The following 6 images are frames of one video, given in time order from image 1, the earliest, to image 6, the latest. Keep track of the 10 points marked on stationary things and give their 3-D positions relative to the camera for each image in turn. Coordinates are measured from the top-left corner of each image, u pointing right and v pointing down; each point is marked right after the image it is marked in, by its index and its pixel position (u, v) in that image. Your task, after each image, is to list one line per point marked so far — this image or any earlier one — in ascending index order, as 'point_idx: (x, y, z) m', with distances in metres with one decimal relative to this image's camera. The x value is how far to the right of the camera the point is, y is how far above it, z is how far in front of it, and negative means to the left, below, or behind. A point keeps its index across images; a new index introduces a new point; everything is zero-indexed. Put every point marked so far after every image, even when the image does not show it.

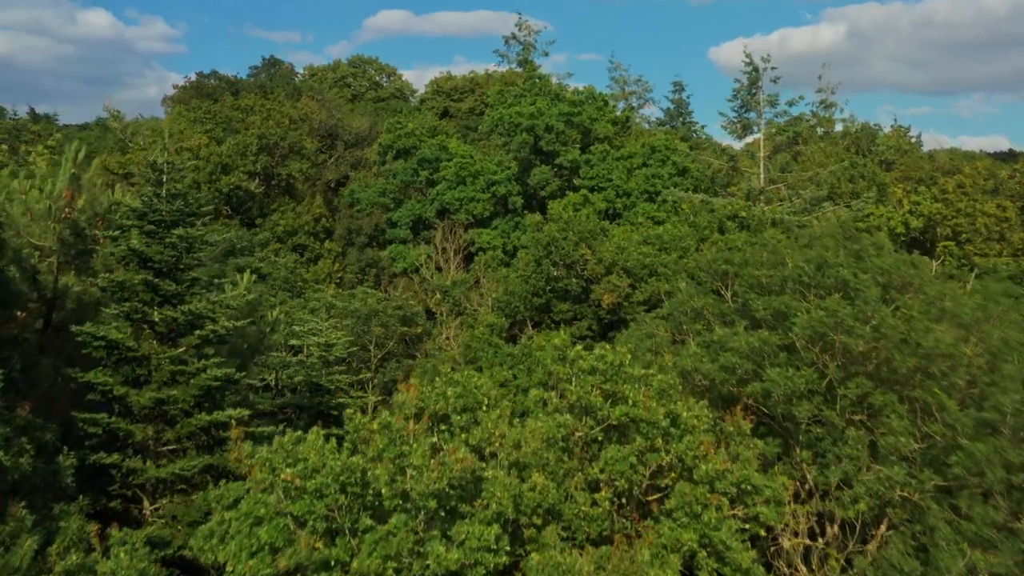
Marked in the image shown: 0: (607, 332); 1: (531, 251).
0: (+1.6, -0.8, +18.9) m
1: (+0.3, +0.6, +19.7) m
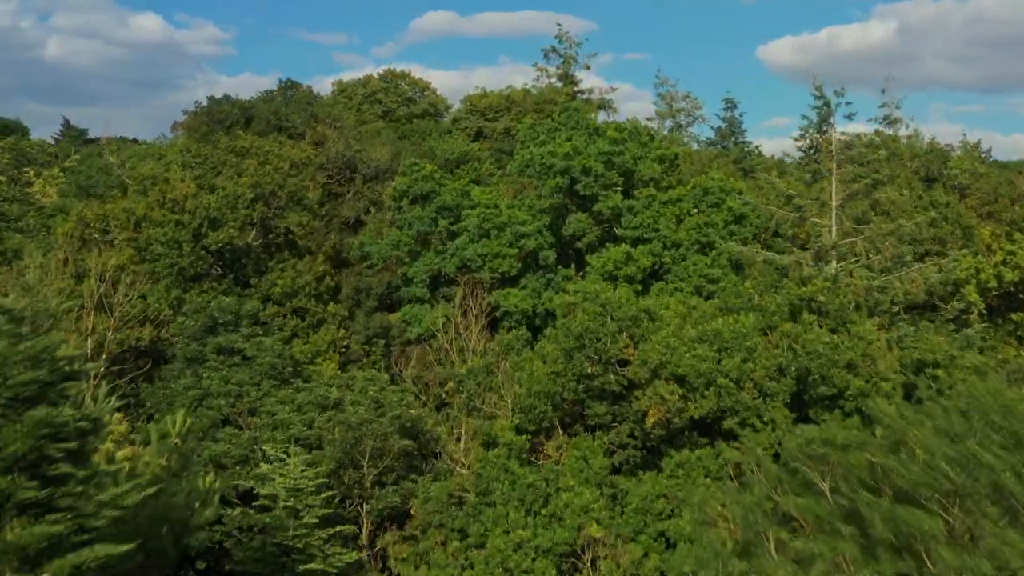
0: (+1.9, -2.1, +15.5) m
1: (+0.7, -0.7, +16.3) m
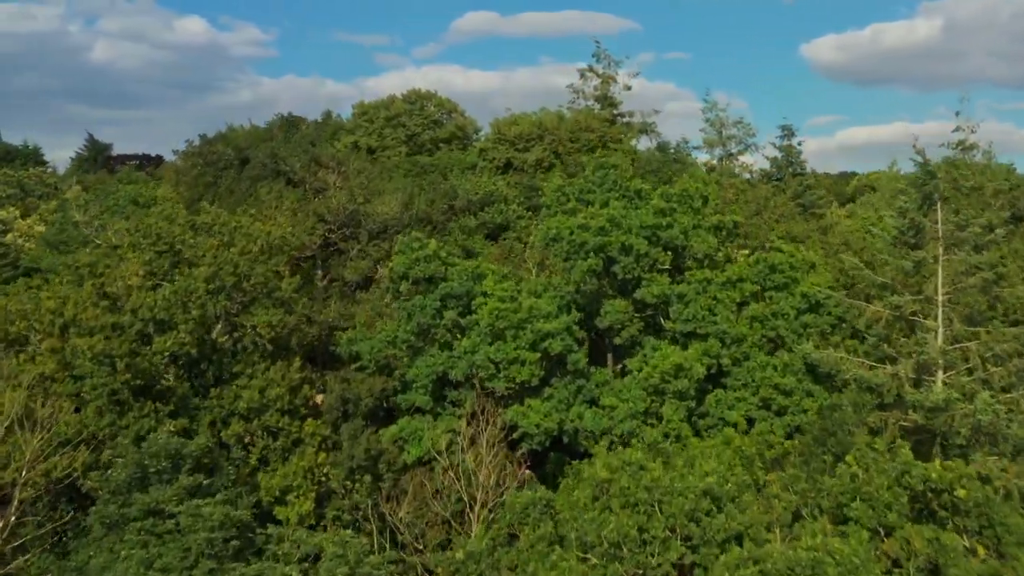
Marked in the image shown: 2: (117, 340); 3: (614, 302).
0: (+2.0, -4.0, +11.0) m
1: (+0.8, -2.6, +11.9) m
2: (-5.9, -0.8, +16.5) m
3: (+1.8, -0.2, +19.4) m
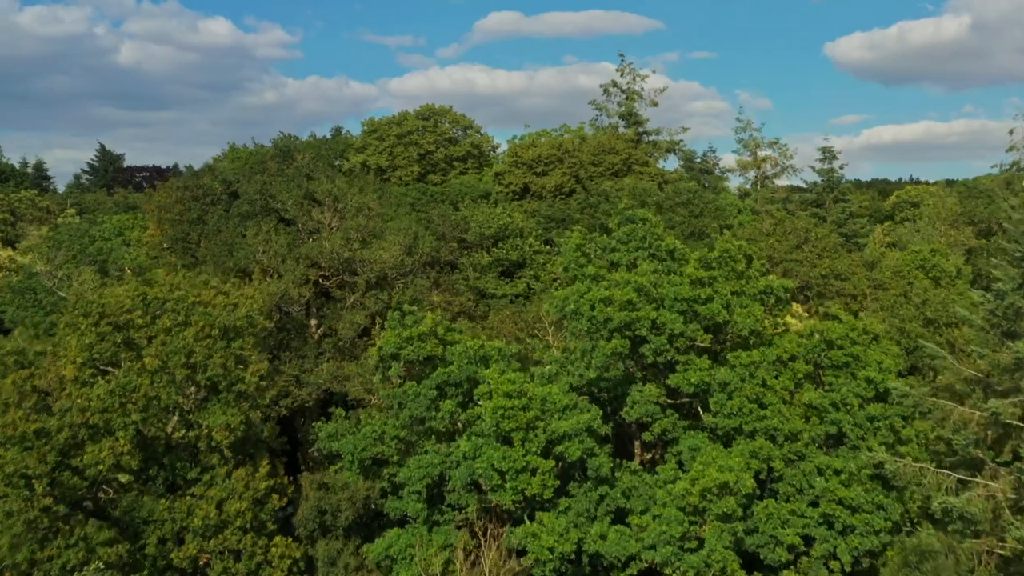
0: (+2.0, -5.2, +7.9) m
1: (+0.8, -3.8, +8.8) m
2: (-5.8, -2.0, +13.5) m
3: (+1.9, -1.5, +16.3) m
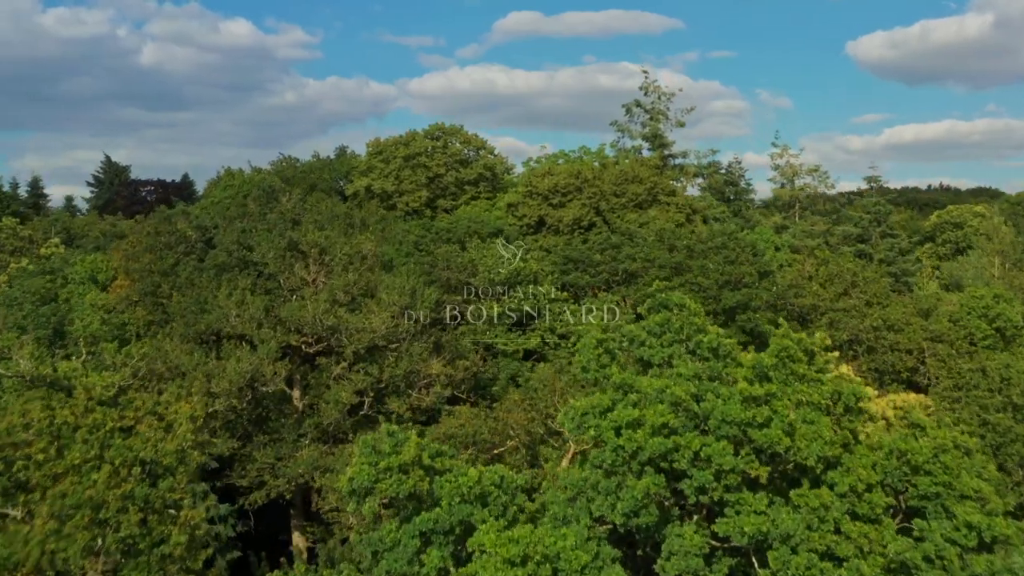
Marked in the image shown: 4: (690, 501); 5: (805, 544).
0: (+1.9, -6.6, +4.4) m
1: (+0.7, -5.2, +5.4) m
2: (-5.8, -3.4, +10.2) m
3: (+2.0, -2.9, +12.8) m
4: (+2.1, -2.5, +12.9) m
5: (+3.3, -2.9, +12.6) m
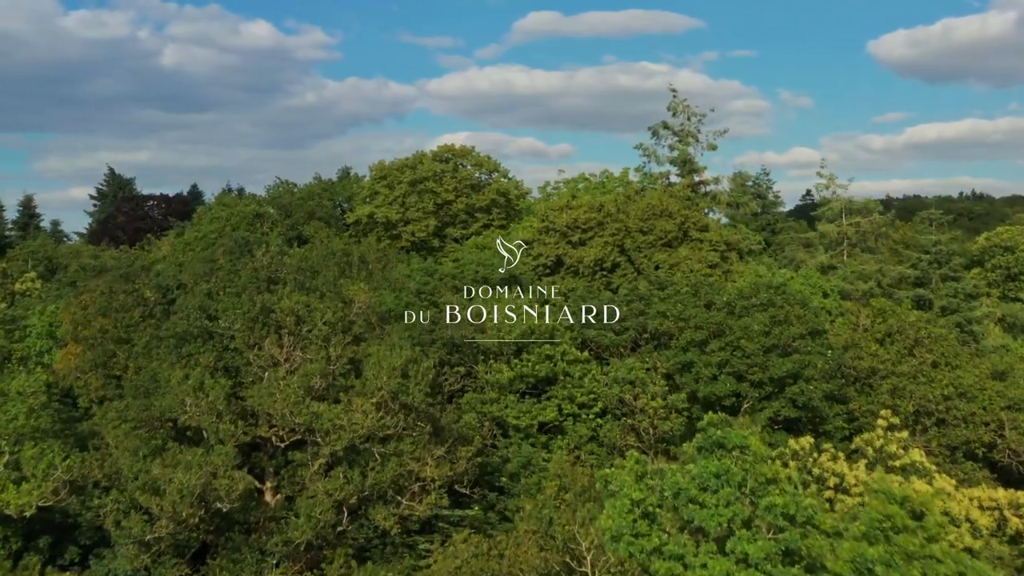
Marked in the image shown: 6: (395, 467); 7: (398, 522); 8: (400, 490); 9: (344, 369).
0: (+1.8, -8.0, +0.6) m
1: (+0.6, -6.6, +1.5) m
2: (-5.8, -4.9, +6.5) m
3: (+2.0, -4.3, +8.9) m
4: (+2.1, -3.9, +9.1) m
5: (+3.3, -4.3, +8.7) m
6: (-1.9, -2.9, +18.2) m
7: (-1.9, -3.9, +18.2) m
8: (-1.9, -3.4, +18.5) m
9: (-3.0, -1.5, +19.9) m
